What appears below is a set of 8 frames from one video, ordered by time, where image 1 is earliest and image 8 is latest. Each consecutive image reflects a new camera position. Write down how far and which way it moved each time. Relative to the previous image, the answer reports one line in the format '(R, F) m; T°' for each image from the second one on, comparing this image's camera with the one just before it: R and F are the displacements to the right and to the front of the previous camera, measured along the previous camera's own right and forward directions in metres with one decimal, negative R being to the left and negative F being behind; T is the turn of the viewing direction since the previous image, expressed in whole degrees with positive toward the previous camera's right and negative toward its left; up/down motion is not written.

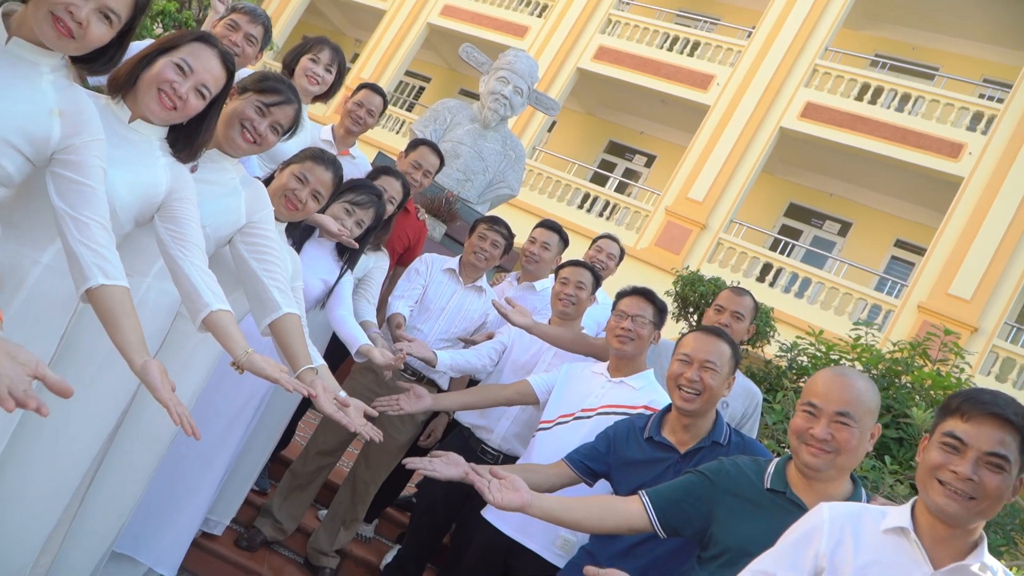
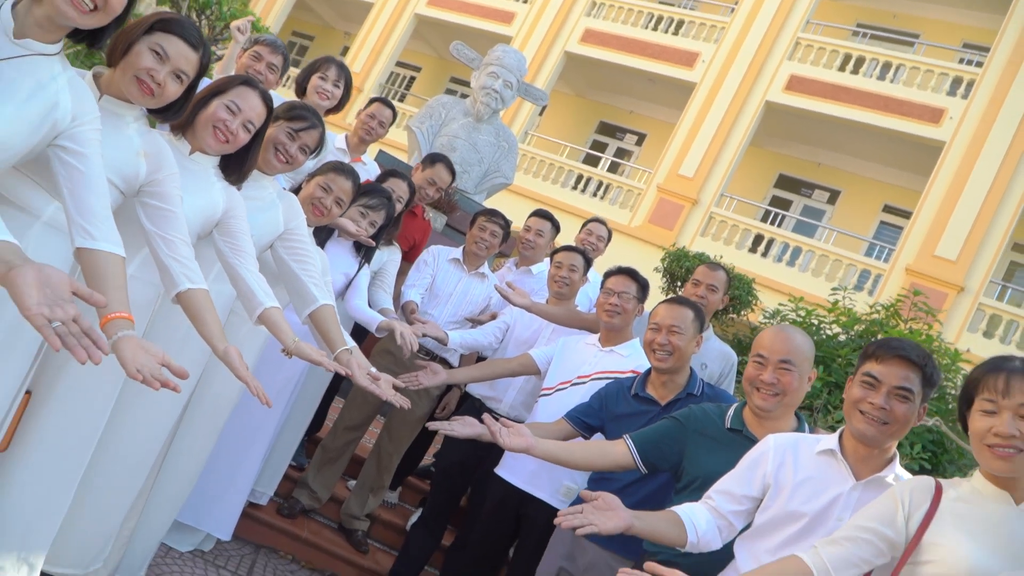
(0.0, -0.4) m; 0°
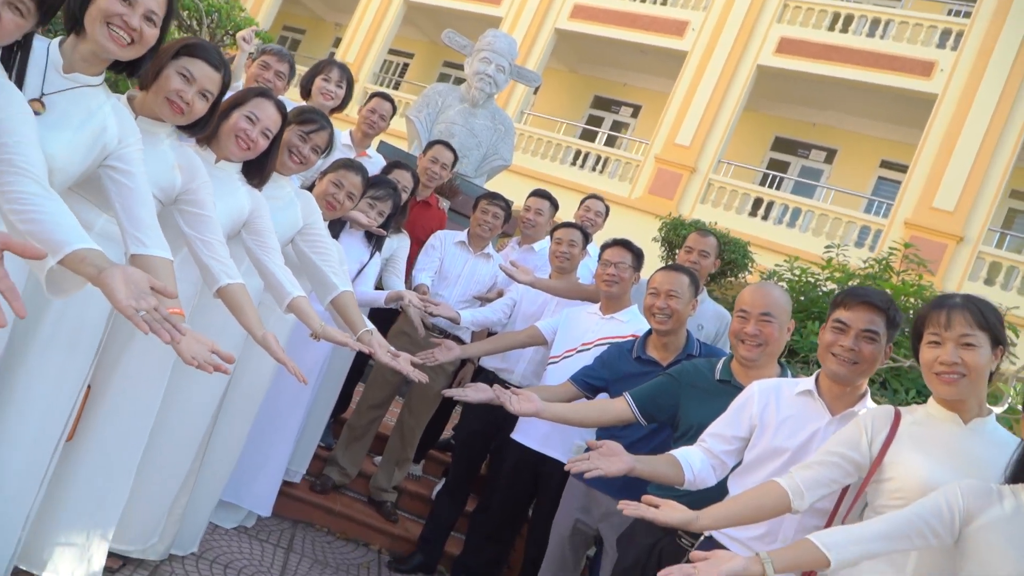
(0.0, -0.3) m; -1°
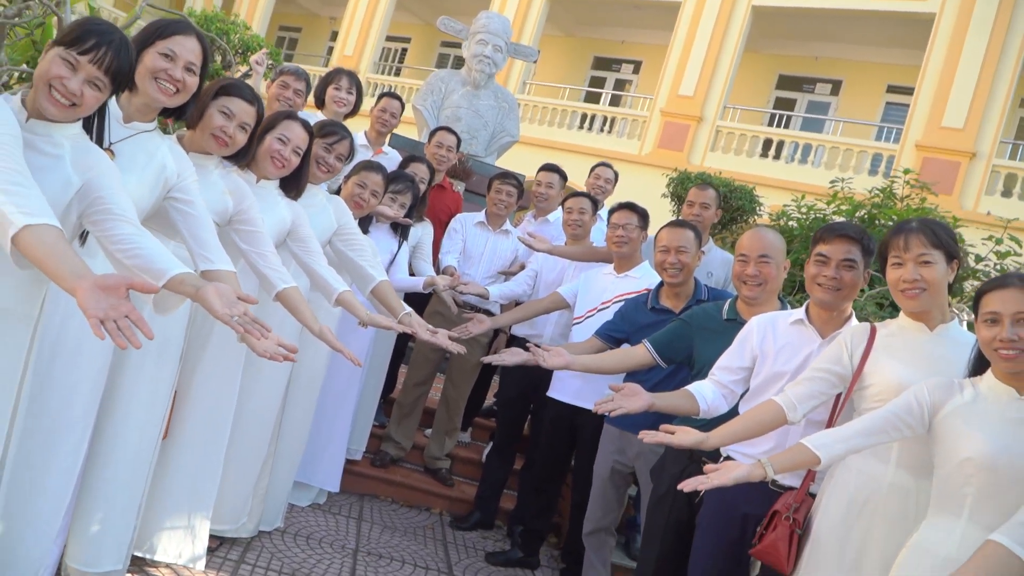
(0.0, -0.3) m; -2°
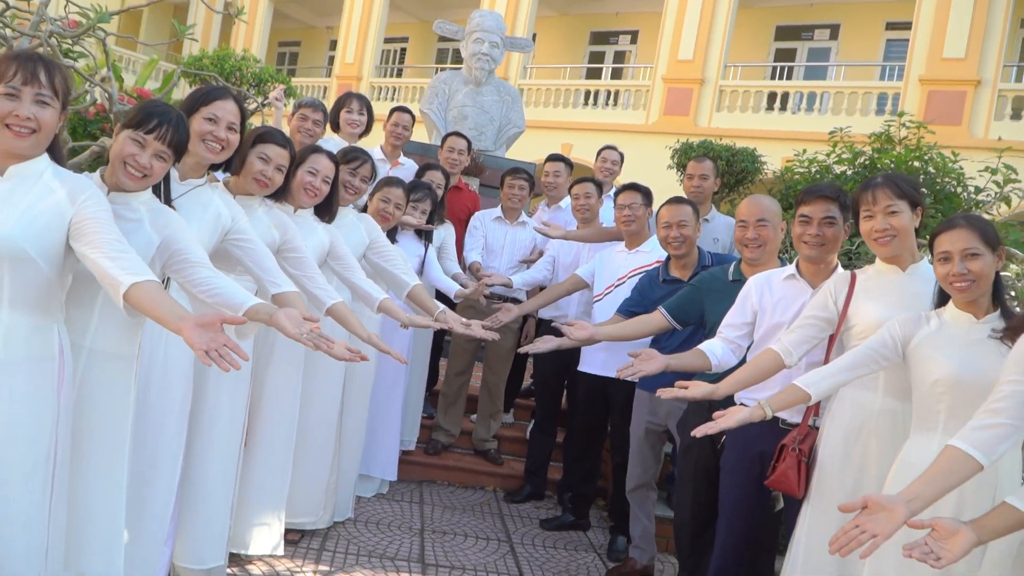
(0.0, -0.4) m; -2°
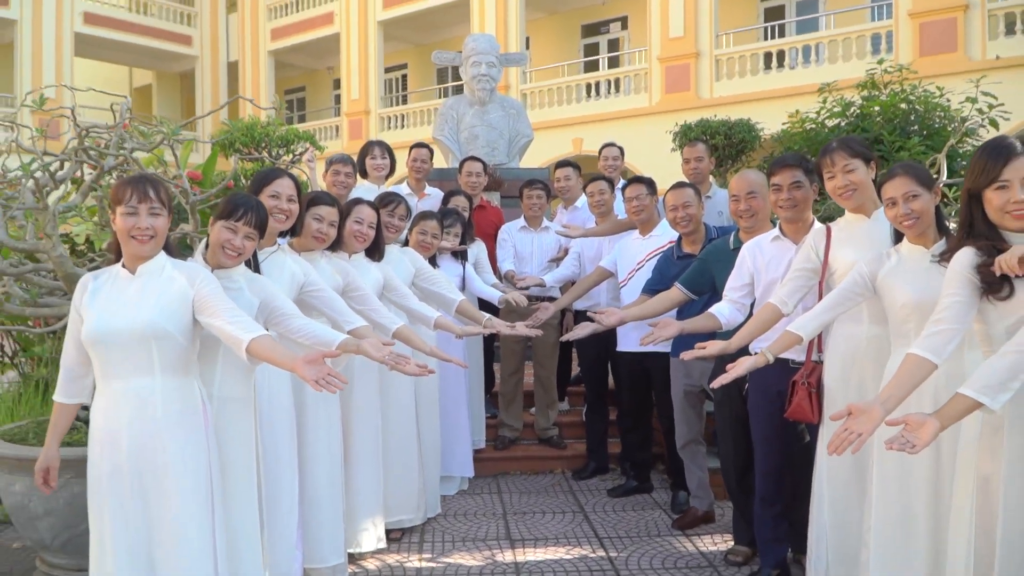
(0.0, -0.5) m; -3°
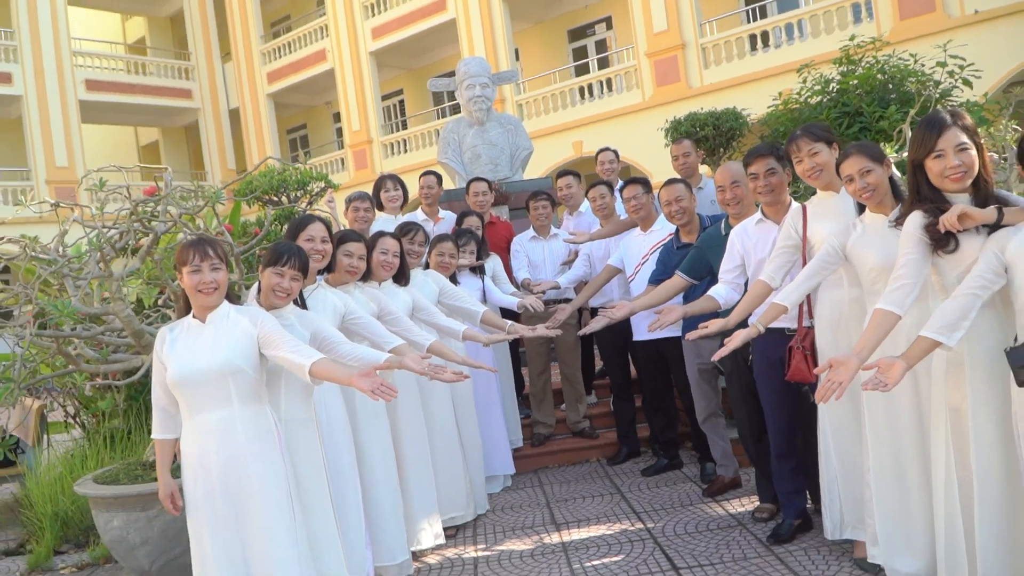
(0.0, -0.4) m; -1°
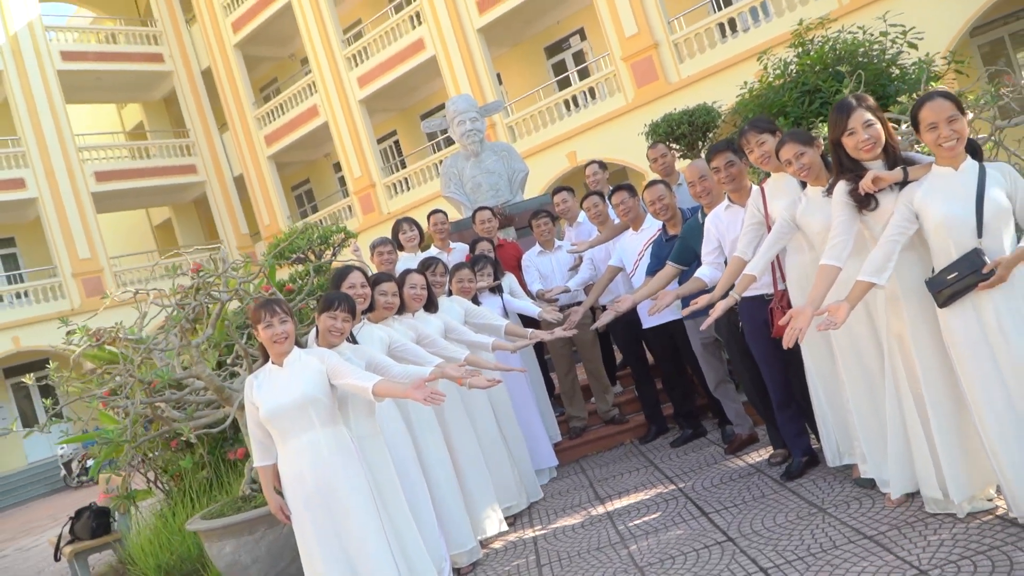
(0.0, -0.7) m; -1°
